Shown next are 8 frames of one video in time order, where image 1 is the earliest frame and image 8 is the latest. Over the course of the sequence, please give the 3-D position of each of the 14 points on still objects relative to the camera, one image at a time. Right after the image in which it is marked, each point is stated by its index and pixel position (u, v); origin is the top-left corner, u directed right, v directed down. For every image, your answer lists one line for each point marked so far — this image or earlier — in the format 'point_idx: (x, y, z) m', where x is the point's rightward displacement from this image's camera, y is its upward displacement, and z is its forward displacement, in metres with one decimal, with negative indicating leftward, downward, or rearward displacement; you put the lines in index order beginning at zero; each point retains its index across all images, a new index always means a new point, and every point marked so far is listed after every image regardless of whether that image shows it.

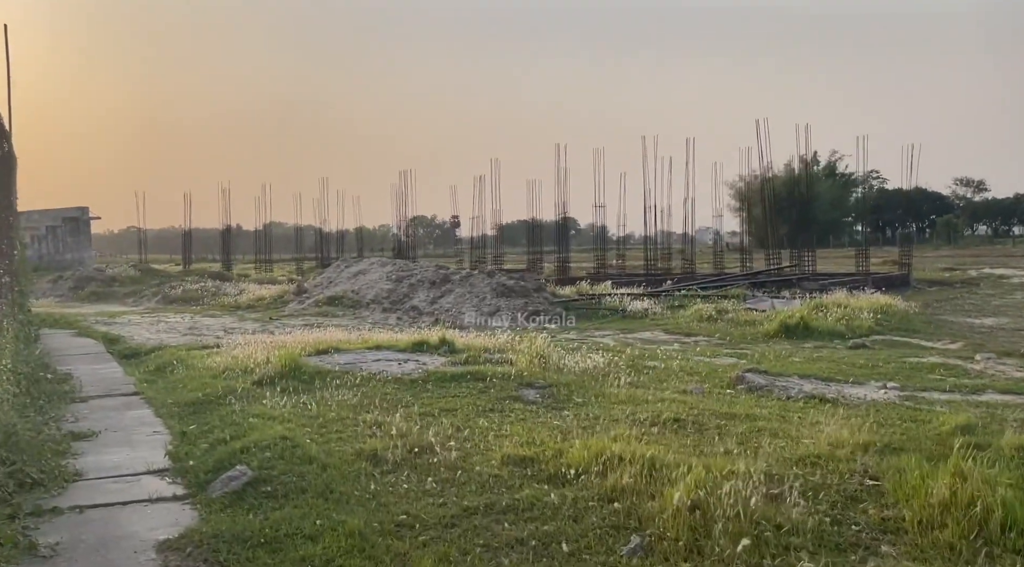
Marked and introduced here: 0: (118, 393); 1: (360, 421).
0: (-3.9, -1.1, +8.9) m
1: (-1.2, -1.0, +6.9) m
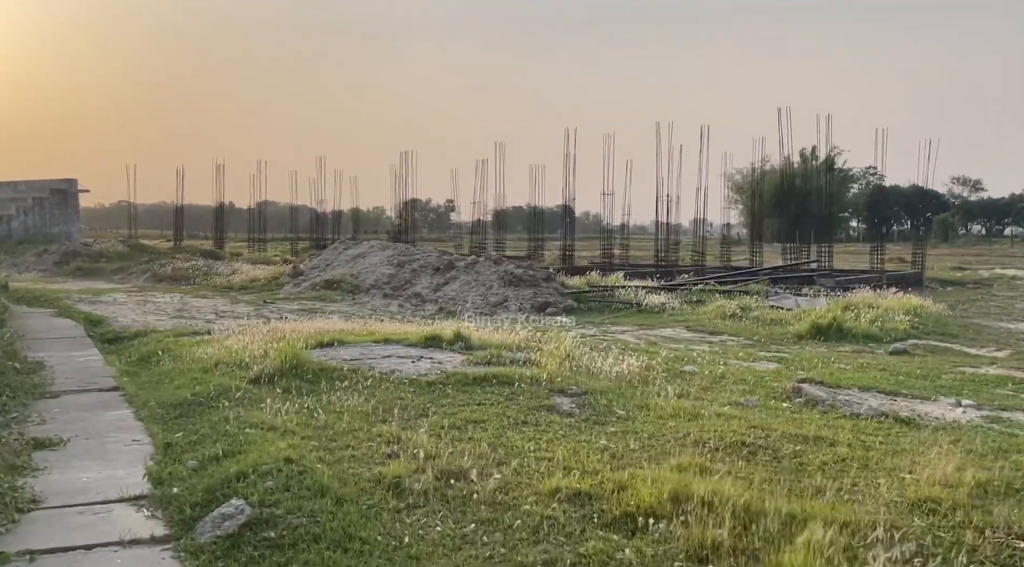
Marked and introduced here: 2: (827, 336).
0: (-3.6, -0.9, +7.8) m
1: (-0.9, -1.0, +5.9) m
2: (+4.6, -0.8, +13.3) m
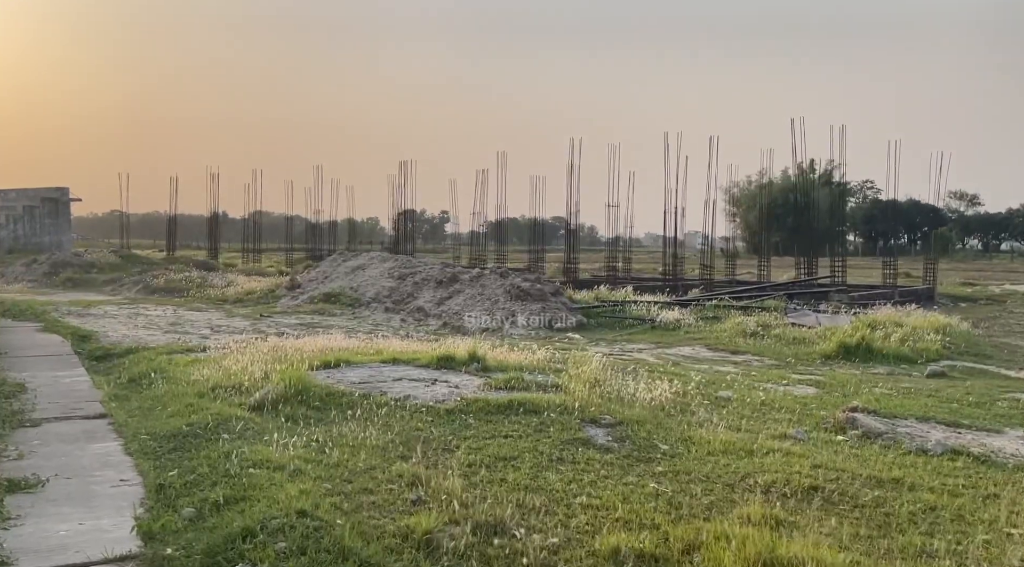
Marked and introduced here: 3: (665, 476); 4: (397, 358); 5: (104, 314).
0: (-3.4, -1.0, +7.1) m
1: (-0.7, -1.1, +5.2) m
2: (+4.8, -1.0, +12.7) m
3: (+0.9, -1.1, +5.4) m
4: (-1.2, -0.8, +9.8) m
5: (-8.4, -0.6, +18.7) m
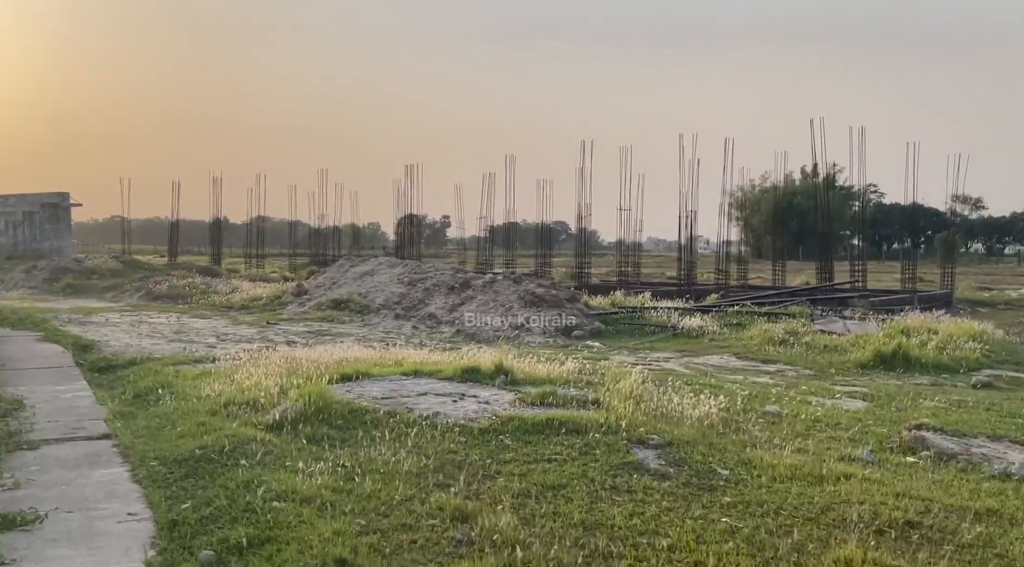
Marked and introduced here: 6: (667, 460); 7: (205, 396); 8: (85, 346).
0: (-3.1, -1.1, +6.6) m
1: (-0.4, -1.1, +4.6) m
2: (+5.1, -1.1, +12.1) m
3: (+1.2, -1.2, +4.8) m
4: (-1.0, -0.9, +9.3) m
5: (-8.1, -0.8, +18.1) m
6: (+1.0, -1.1, +5.9) m
7: (-2.6, -1.0, +7.7) m
8: (-6.0, -0.9, +12.7) m
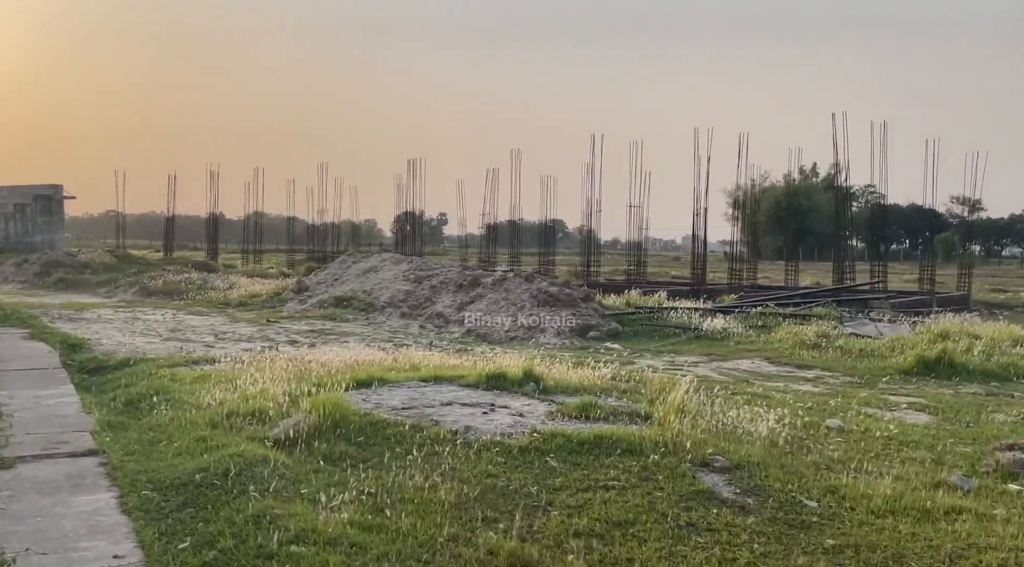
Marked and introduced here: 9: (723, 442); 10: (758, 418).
0: (-2.9, -1.1, +5.8) m
1: (-0.1, -1.1, +3.8) m
2: (+5.3, -1.1, +11.4) m
3: (+1.5, -1.2, +4.0) m
4: (-0.7, -0.9, +8.5) m
5: (-7.9, -0.7, +17.3) m
6: (+1.3, -1.1, +5.1) m
7: (-2.3, -0.9, +6.8) m
8: (-5.7, -0.8, +11.9) m
9: (+1.4, -1.0, +5.9) m
10: (+1.8, -1.0, +6.7) m
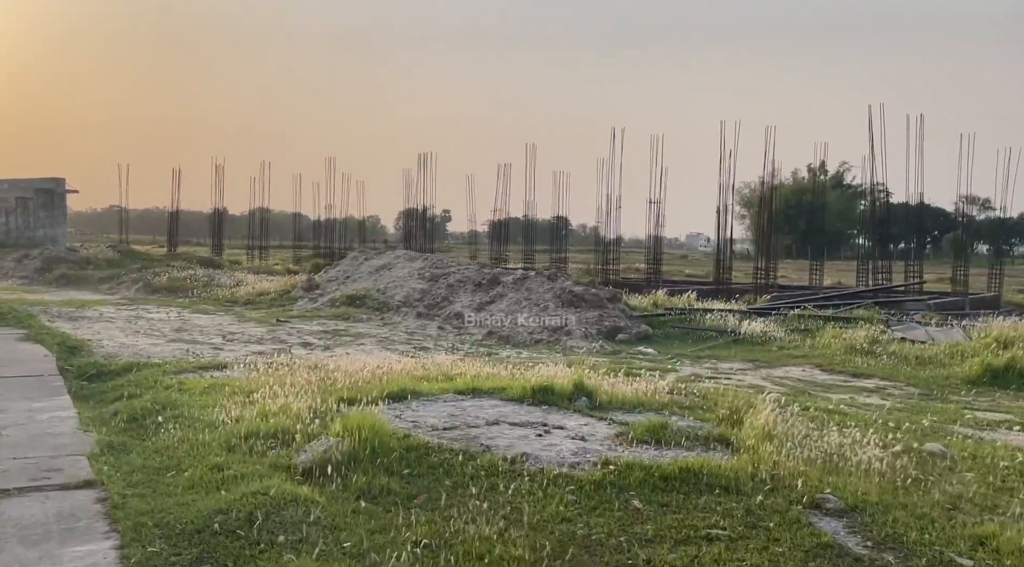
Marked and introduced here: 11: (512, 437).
0: (-2.5, -1.1, +4.9) m
1: (+0.3, -1.2, +3.0) m
2: (+5.7, -1.1, +10.5) m
3: (+1.8, -1.2, +3.1) m
4: (-0.3, -0.9, +7.6) m
5: (-7.5, -0.6, +16.4) m
6: (+1.7, -1.2, +4.2) m
7: (-1.9, -0.9, +6.0) m
8: (-5.3, -0.8, +11.0) m
9: (+1.7, -1.1, +5.0) m
10: (+2.2, -1.0, +5.8) m
11: (0.0, -1.0, +5.8) m
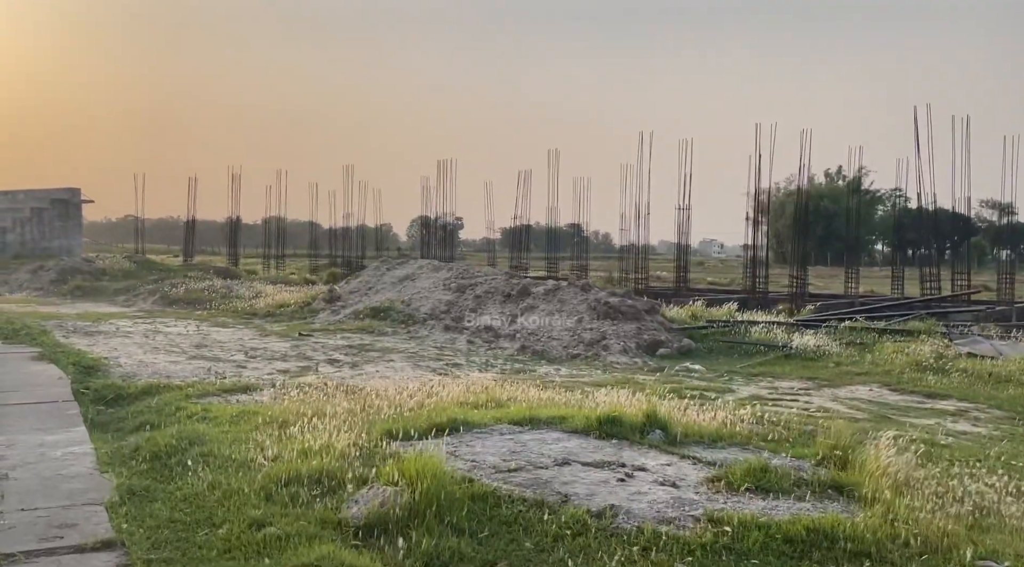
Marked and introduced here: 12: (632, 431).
0: (-2.0, -1.2, +4.2) m
1: (+0.7, -1.3, +2.2) m
2: (+6.2, -1.3, +9.6) m
3: (+2.2, -1.3, +2.4) m
4: (+0.2, -1.0, +6.8) m
5: (-6.9, -0.8, +15.8) m
6: (+2.1, -1.3, +3.4) m
7: (-1.5, -1.1, +5.2) m
8: (-4.8, -1.0, +10.4) m
9: (+2.2, -1.2, +4.2) m
10: (+2.6, -1.2, +5.0) m
11: (+0.4, -1.1, +5.1) m
12: (+0.8, -1.0, +6.3) m
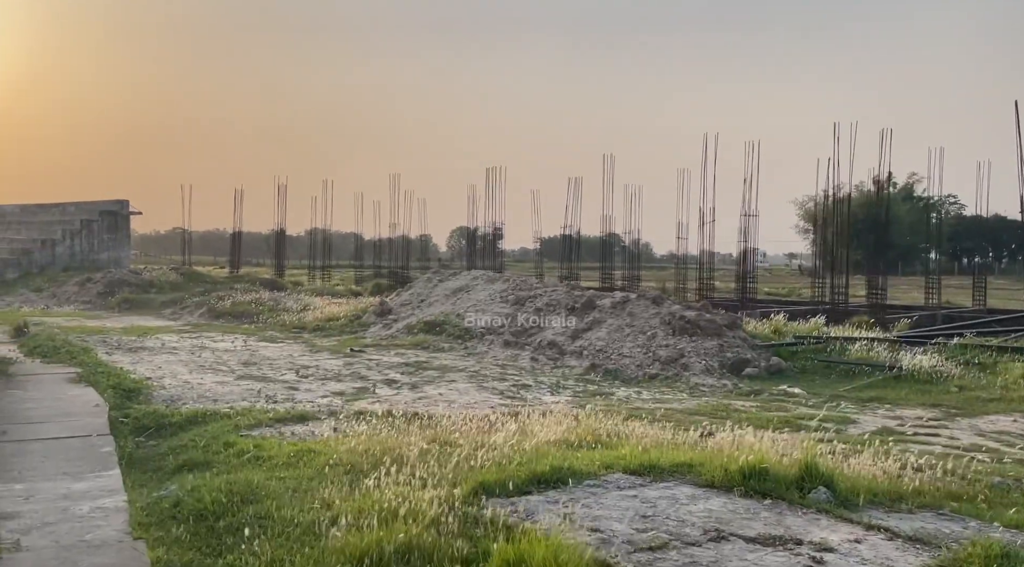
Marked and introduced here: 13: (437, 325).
0: (-1.4, -1.3, +3.0) m
1: (+1.2, -1.3, +1.0) m
2: (+7.1, -1.4, +8.1) m
3: (+2.8, -1.4, +1.0) m
4: (+0.9, -1.1, +5.6) m
5: (-5.8, -1.1, +14.9) m
6: (+2.7, -1.4, +2.1) m
7: (-0.8, -1.2, +4.1) m
8: (-4.0, -1.1, +9.3) m
9: (+2.8, -1.3, +2.9) m
10: (+3.3, -1.2, +3.7) m
11: (+1.1, -1.2, +3.8) m
12: (+1.5, -1.1, +5.1) m
13: (-1.4, -0.8, +17.3) m
